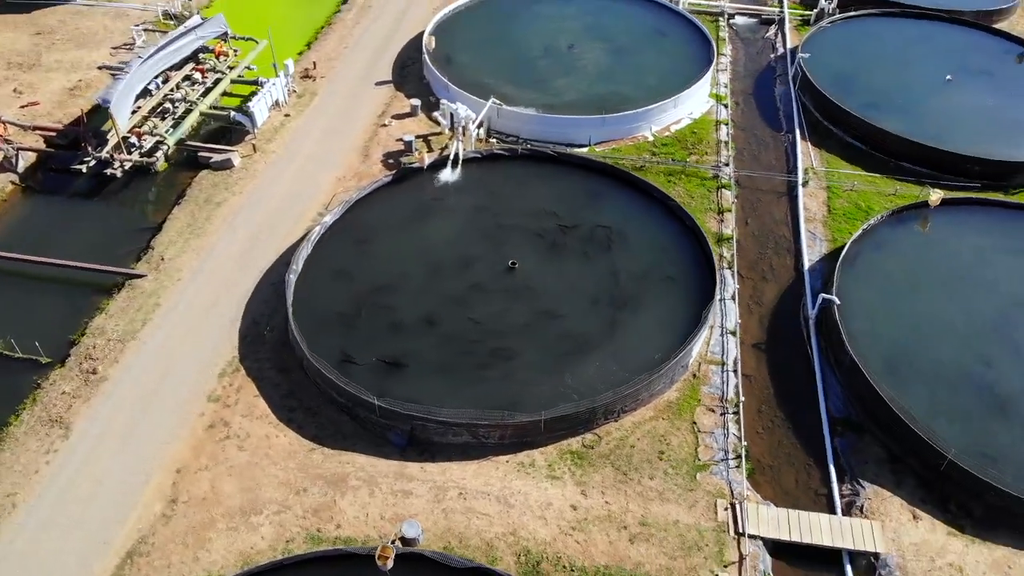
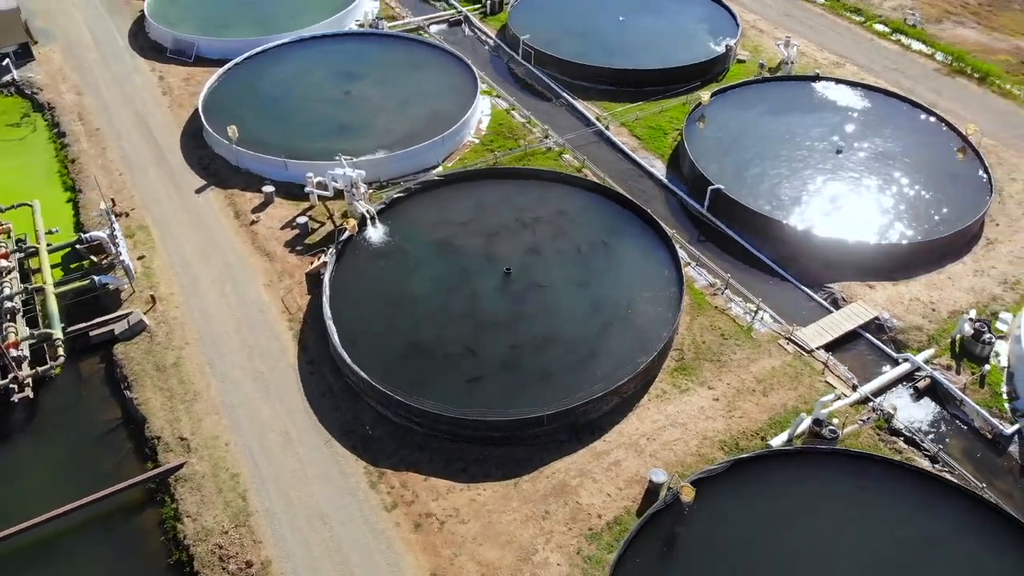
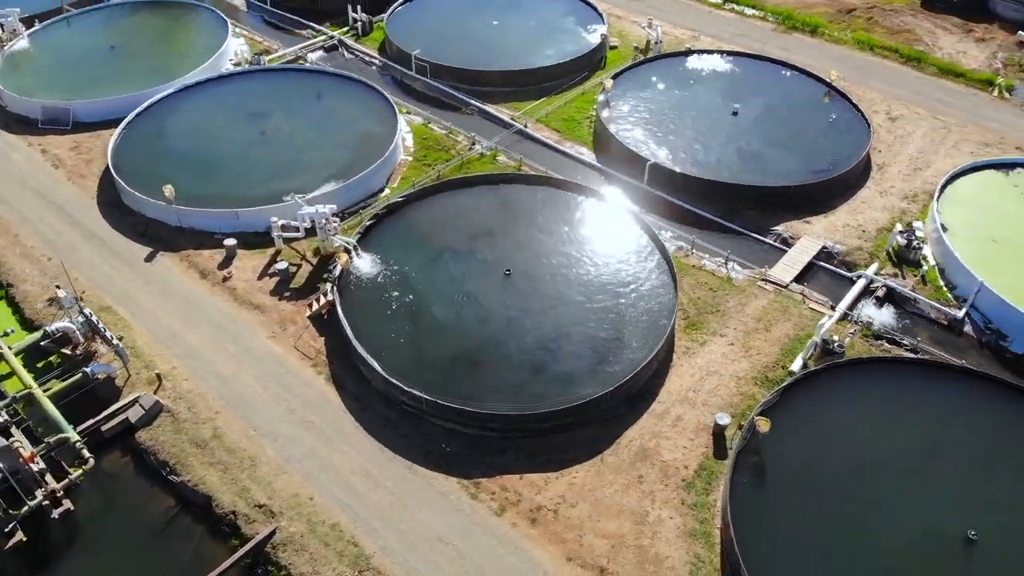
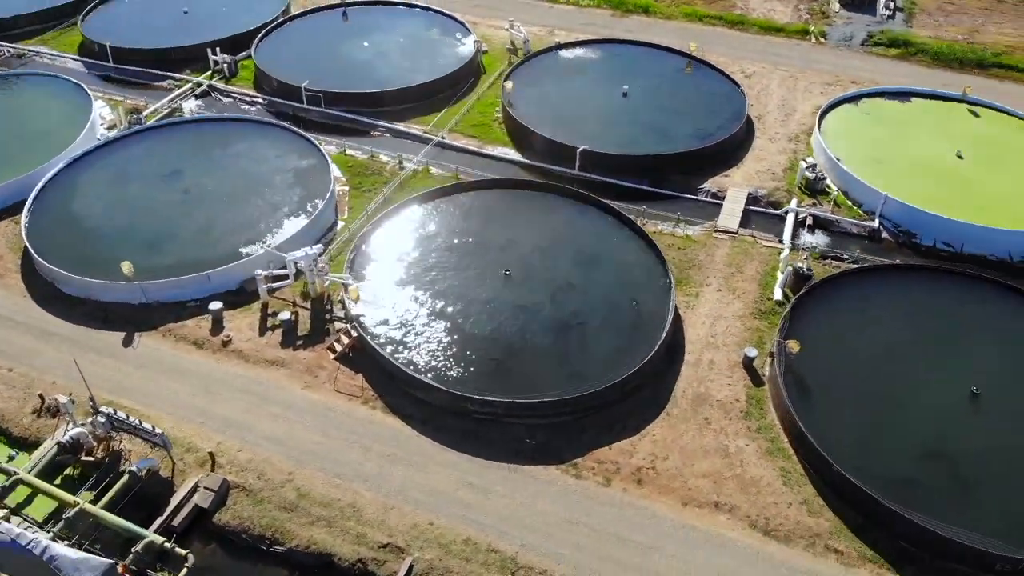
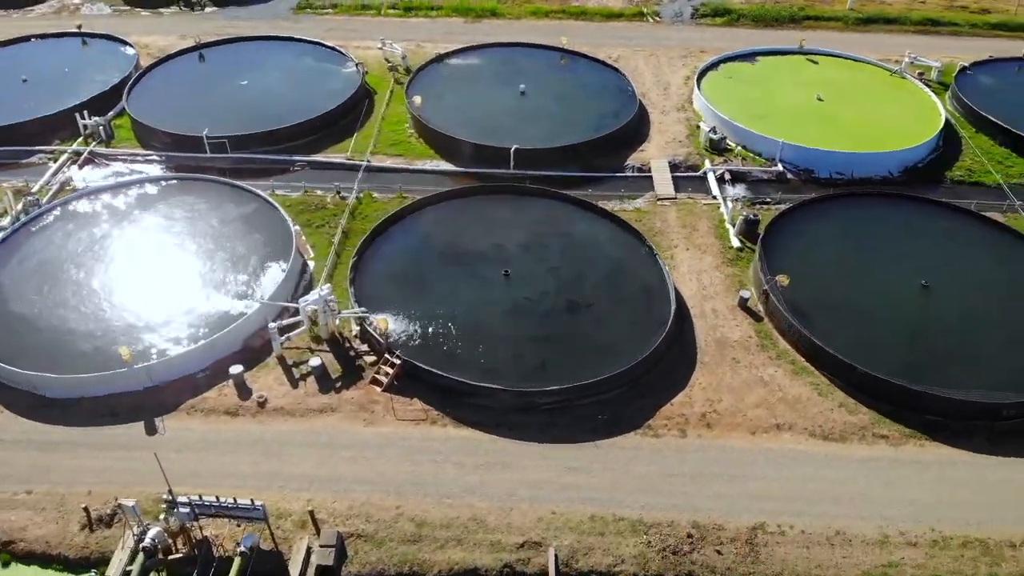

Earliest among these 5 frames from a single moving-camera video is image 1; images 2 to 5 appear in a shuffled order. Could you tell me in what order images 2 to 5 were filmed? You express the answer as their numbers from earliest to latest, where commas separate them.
2, 3, 4, 5
